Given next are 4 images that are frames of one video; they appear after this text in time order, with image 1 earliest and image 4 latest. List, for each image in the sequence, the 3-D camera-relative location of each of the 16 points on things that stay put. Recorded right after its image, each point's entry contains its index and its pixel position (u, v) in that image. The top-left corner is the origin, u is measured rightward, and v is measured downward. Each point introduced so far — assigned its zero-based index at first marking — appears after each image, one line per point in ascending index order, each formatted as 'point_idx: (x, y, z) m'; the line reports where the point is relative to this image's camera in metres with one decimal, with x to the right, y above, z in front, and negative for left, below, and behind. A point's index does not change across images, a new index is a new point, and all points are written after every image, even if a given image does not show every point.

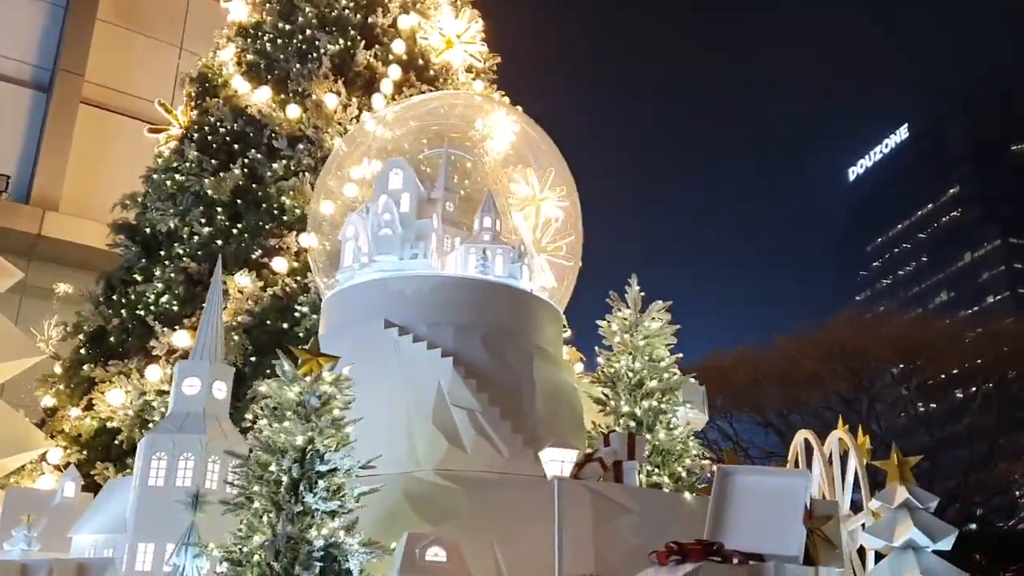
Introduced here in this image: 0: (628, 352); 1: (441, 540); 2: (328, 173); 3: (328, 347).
0: (+0.9, -0.5, +7.1) m
1: (-0.4, -1.3, +5.0) m
2: (-1.8, +1.4, +8.5) m
3: (-1.2, -0.4, +6.4) m
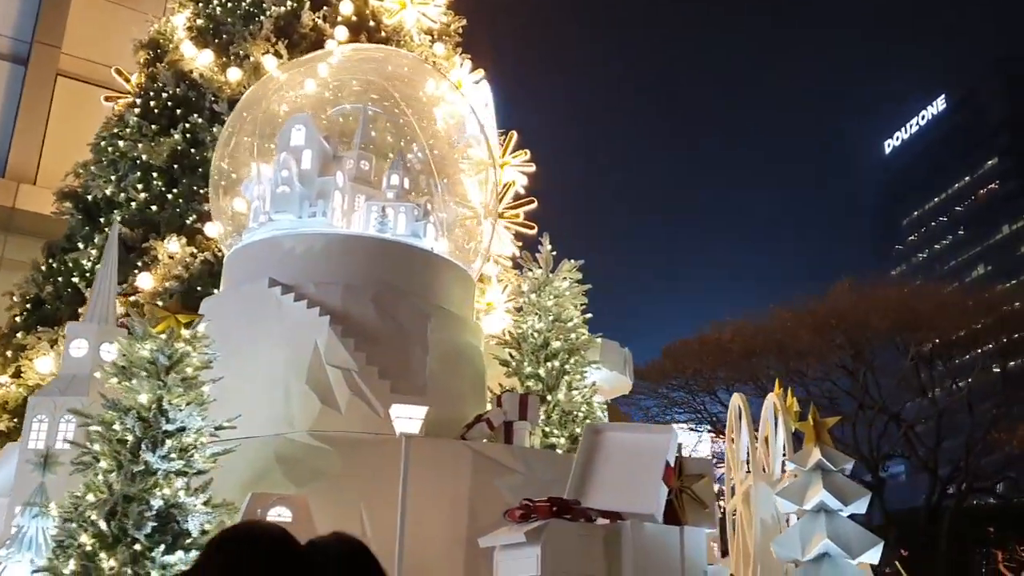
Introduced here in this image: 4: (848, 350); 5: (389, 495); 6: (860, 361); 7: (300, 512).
0: (+0.2, -0.2, +6.9) m
1: (-1.1, -1.1, +4.8) m
2: (-2.5, +1.8, +8.3) m
3: (-2.0, -0.1, +6.3) m
4: (+7.0, -1.3, +19.7) m
5: (-0.7, -1.2, +5.3) m
6: (+7.2, -1.5, +19.7) m
7: (-1.1, -1.1, +4.8) m
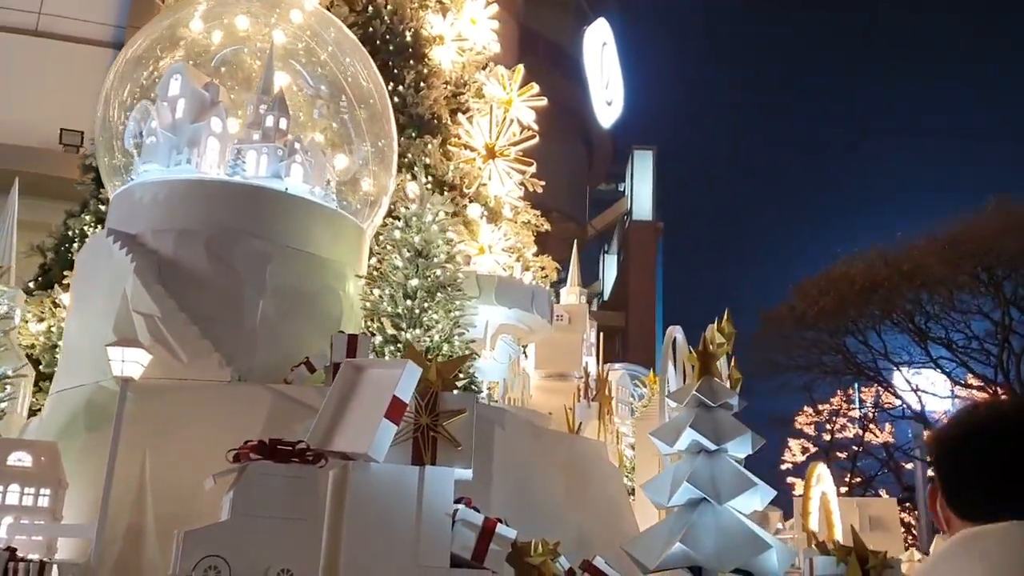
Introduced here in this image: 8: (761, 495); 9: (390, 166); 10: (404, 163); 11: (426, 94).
0: (-0.8, +0.3, +6.5) m
1: (-2.4, -0.8, +4.8) m
2: (-3.2, +2.1, +8.4) m
3: (-3.0, +0.2, +6.4) m
4: (+8.6, +0.2, +17.6) m
5: (-1.9, -0.9, +5.3) m
6: (+8.9, 0.0, +17.6) m
7: (-2.4, -0.9, +4.8) m
8: (+1.5, -1.2, +5.6) m
9: (-1.1, +1.1, +8.7) m
10: (-1.2, +1.4, +10.7) m
11: (-1.0, +2.2, +10.9) m
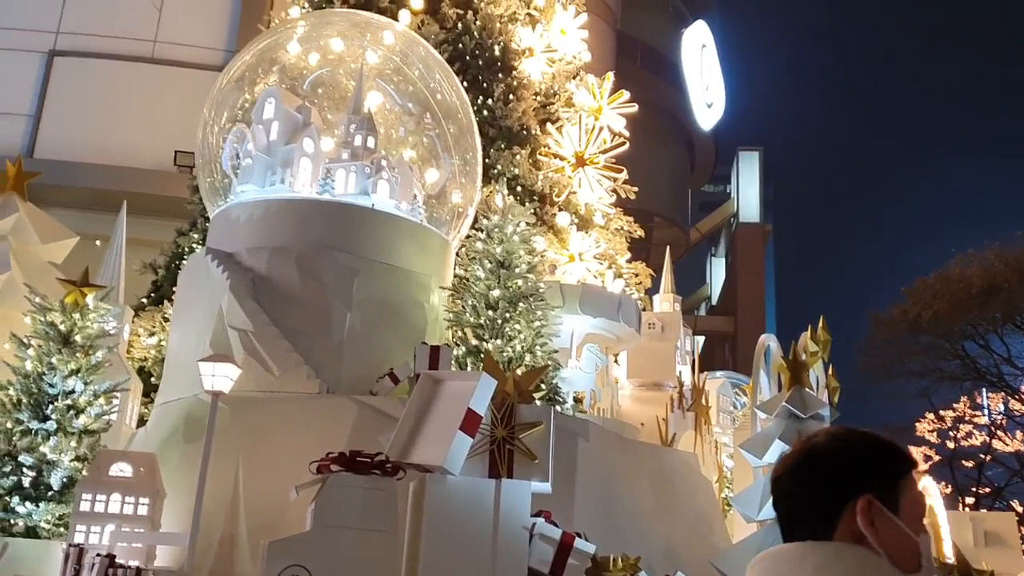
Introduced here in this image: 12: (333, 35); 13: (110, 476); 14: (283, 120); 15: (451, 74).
0: (-0.2, +0.2, +6.6) m
1: (-2.0, -0.9, +5.0) m
2: (-2.4, +2.0, +8.7) m
3: (-2.4, +0.1, +6.7) m
4: (+10.4, +0.2, +16.6) m
5: (-1.4, -1.0, +5.4) m
6: (+10.6, 0.0, +16.5) m
7: (-2.0, -1.0, +5.0) m
8: (+2.0, -1.3, +5.4) m
9: (-0.3, +1.0, +8.8) m
10: (-0.2, +1.3, +10.8) m
11: (0.0, +2.1, +11.0) m
12: (-1.7, +2.4, +8.9) m
13: (-2.1, -1.0, +5.0) m
14: (-1.8, +1.3, +7.1) m
15: (-0.6, +2.1, +9.1) m
